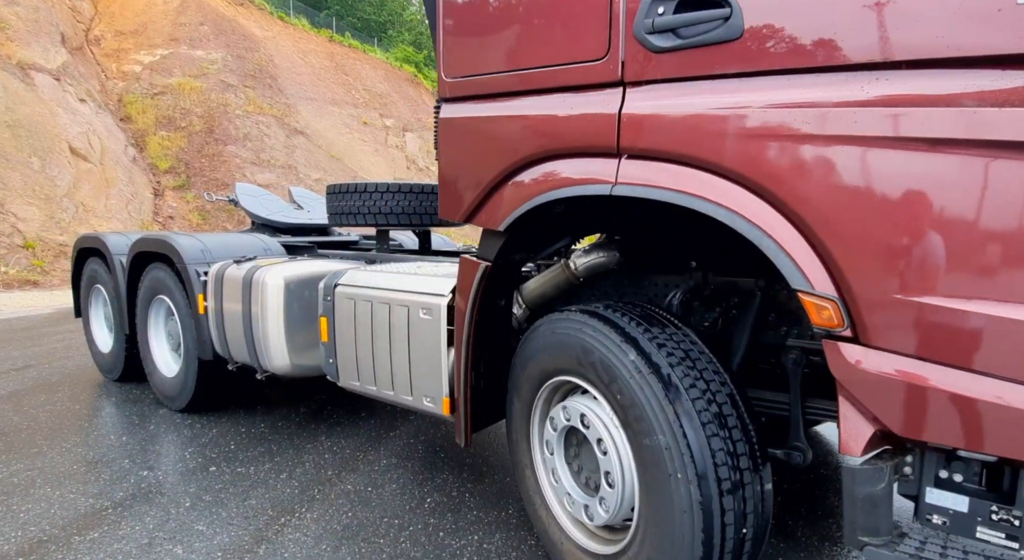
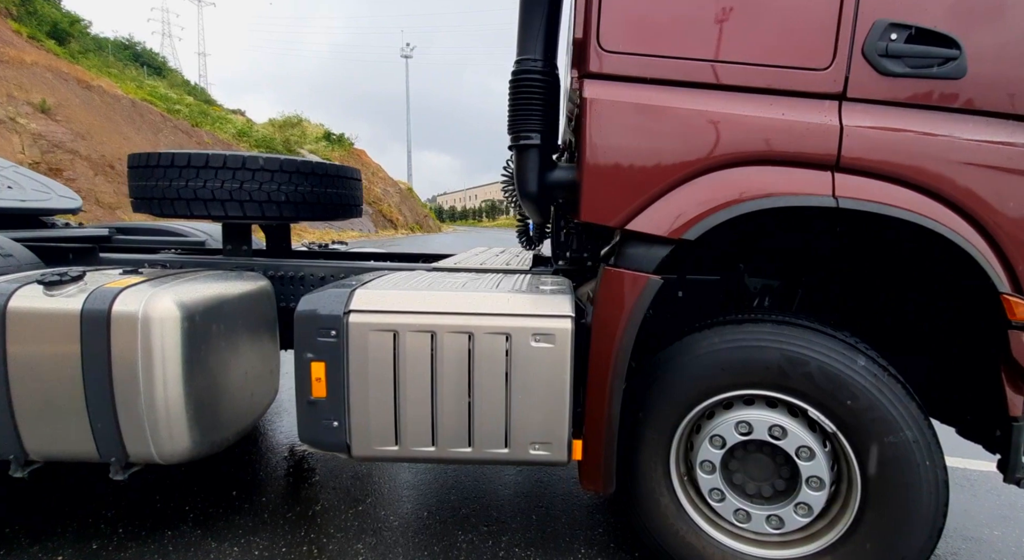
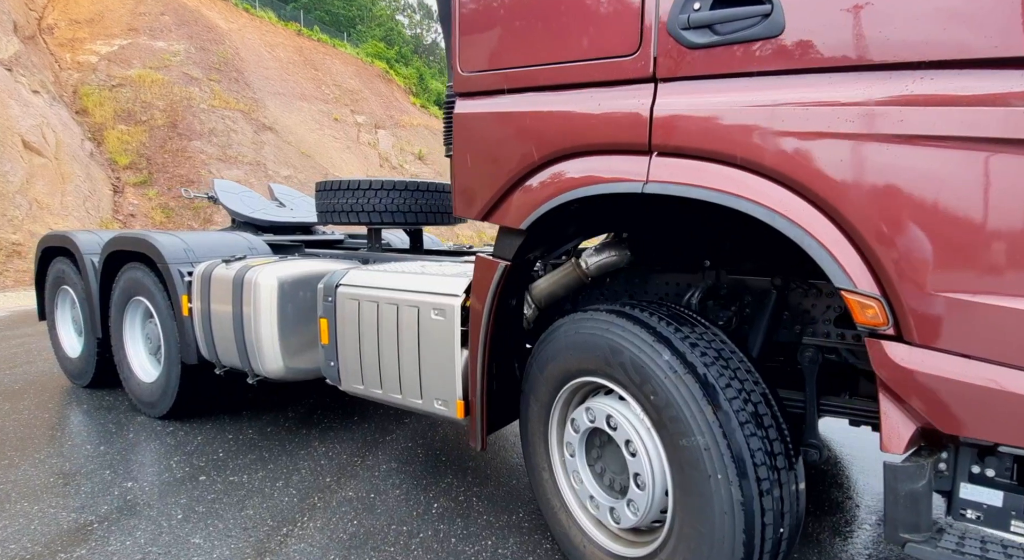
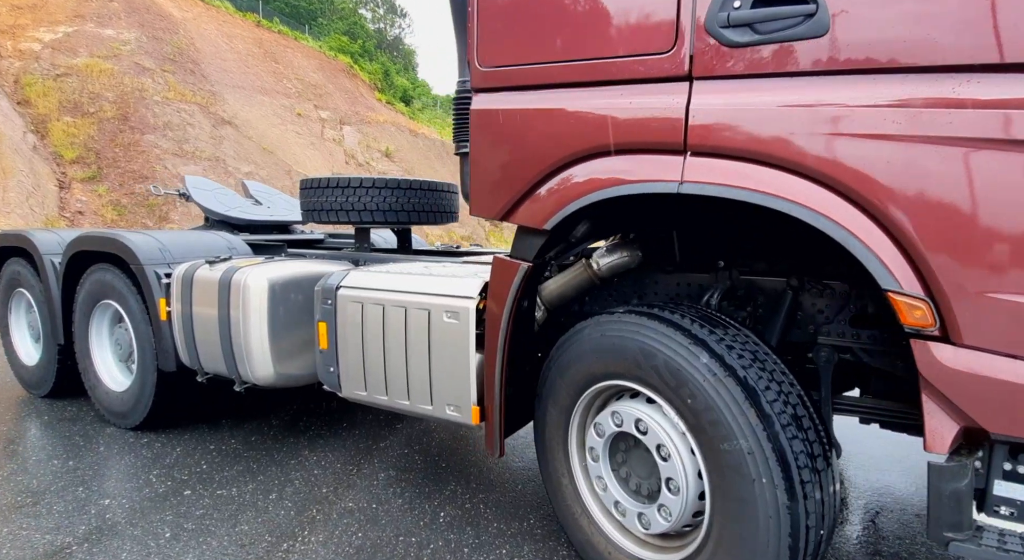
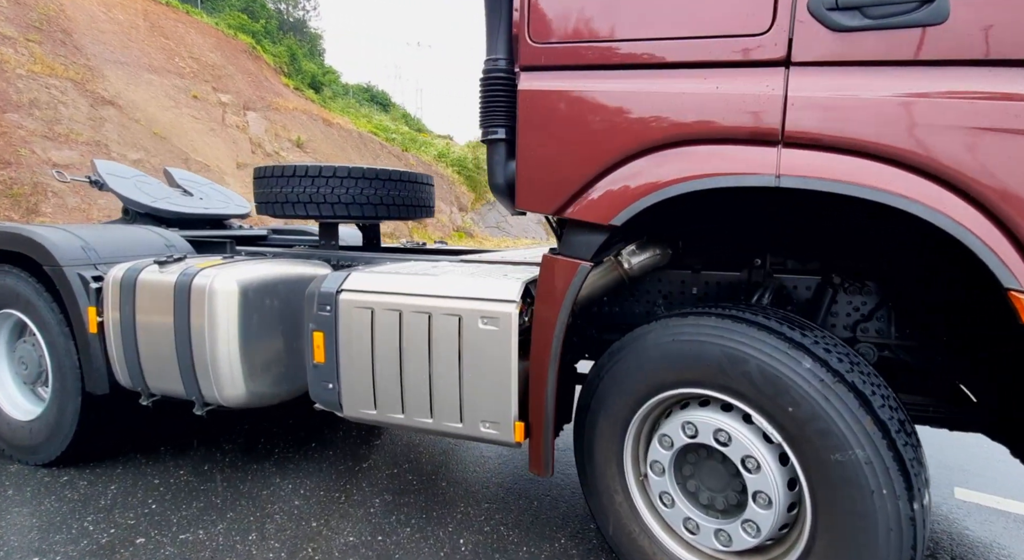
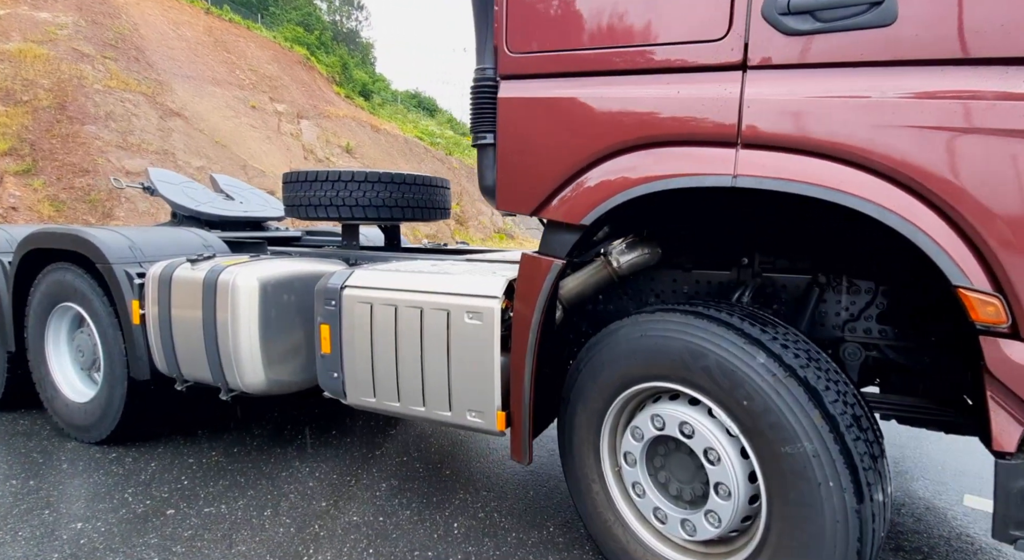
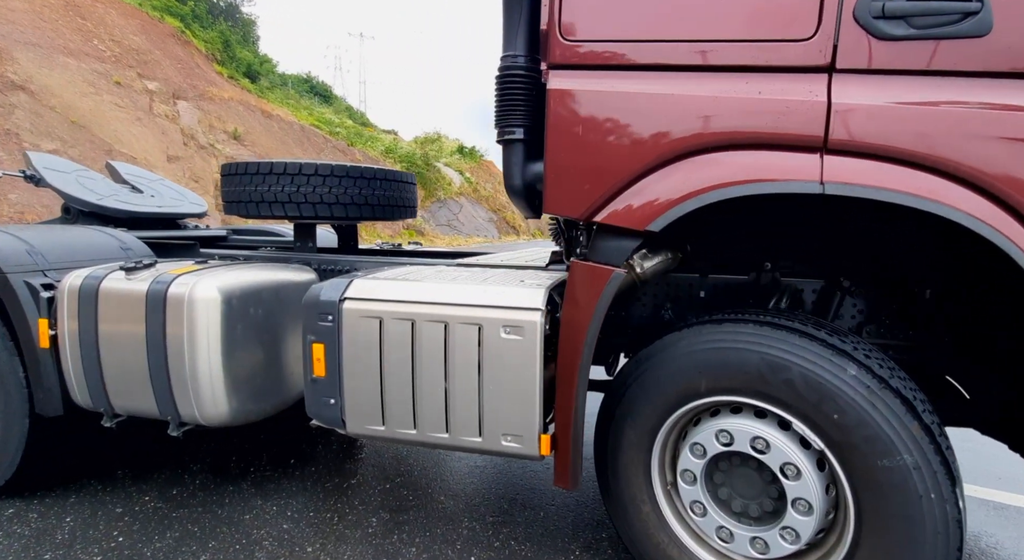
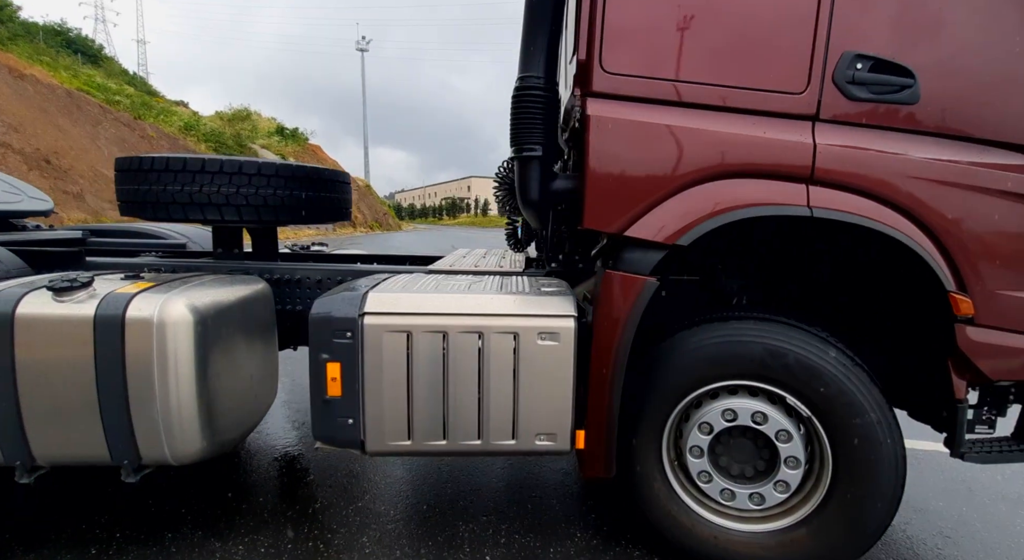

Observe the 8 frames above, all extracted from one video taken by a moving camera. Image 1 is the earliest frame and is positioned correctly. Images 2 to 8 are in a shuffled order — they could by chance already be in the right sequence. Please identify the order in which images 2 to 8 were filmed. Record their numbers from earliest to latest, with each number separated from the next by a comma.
3, 4, 6, 5, 7, 2, 8
